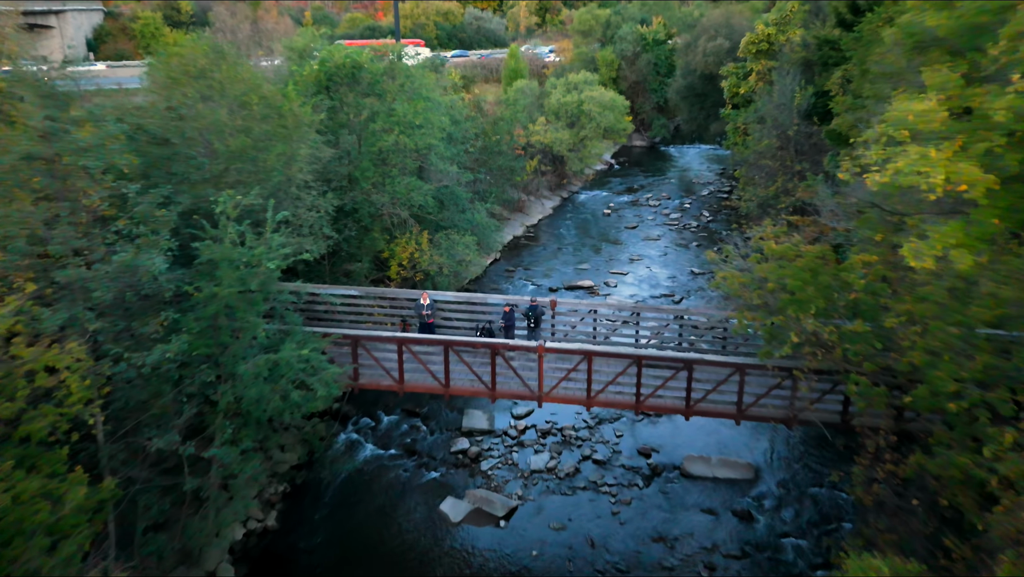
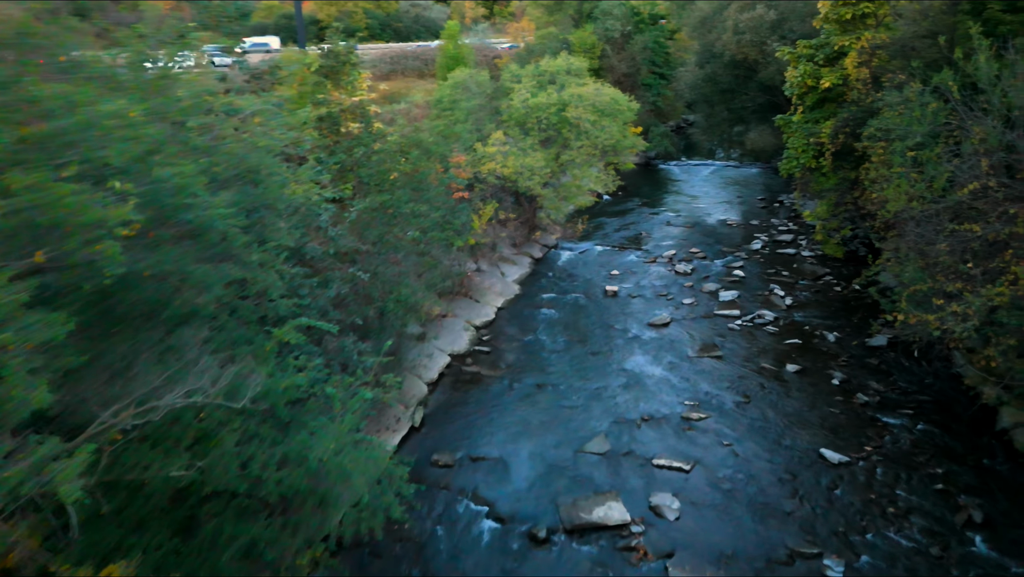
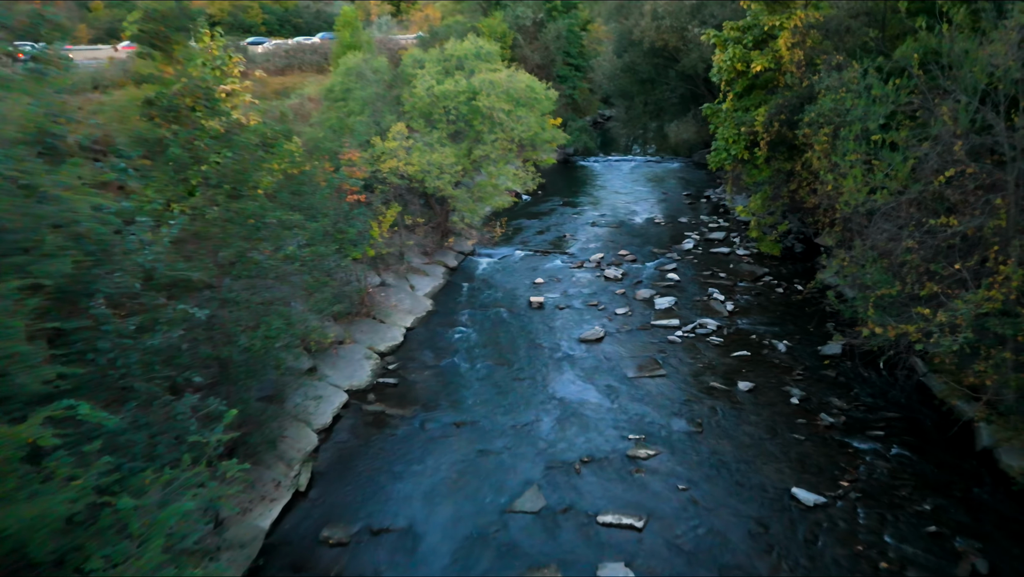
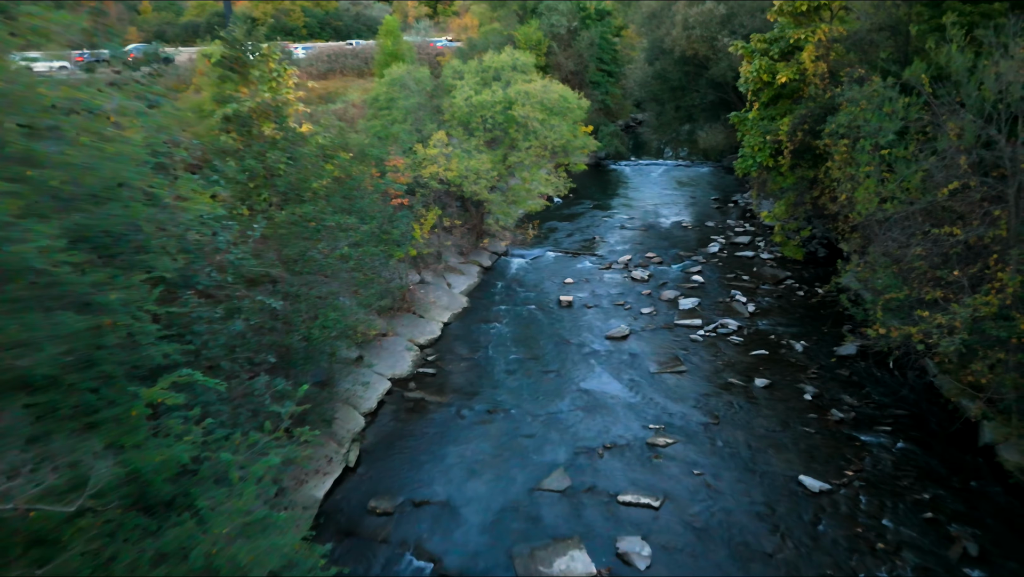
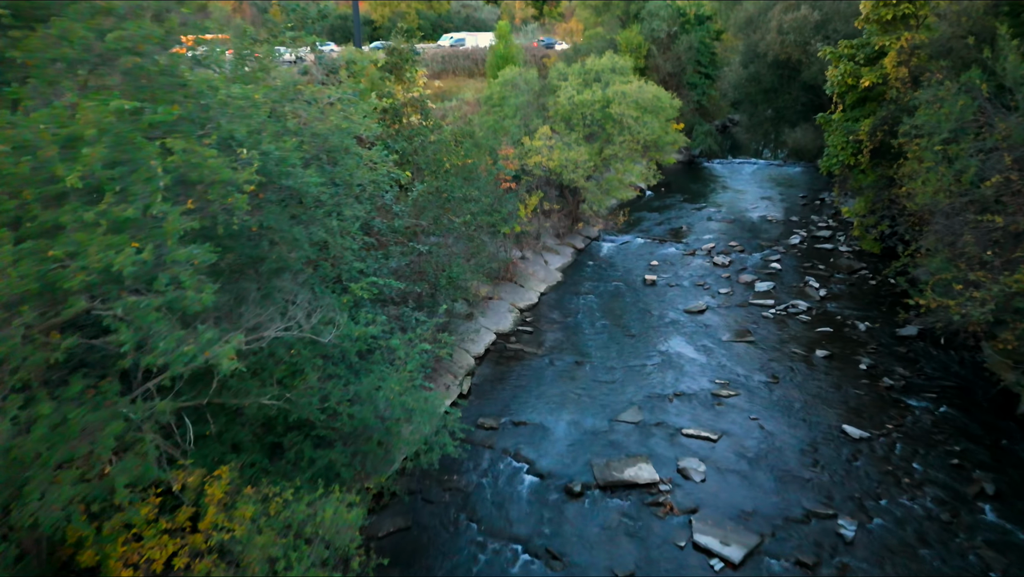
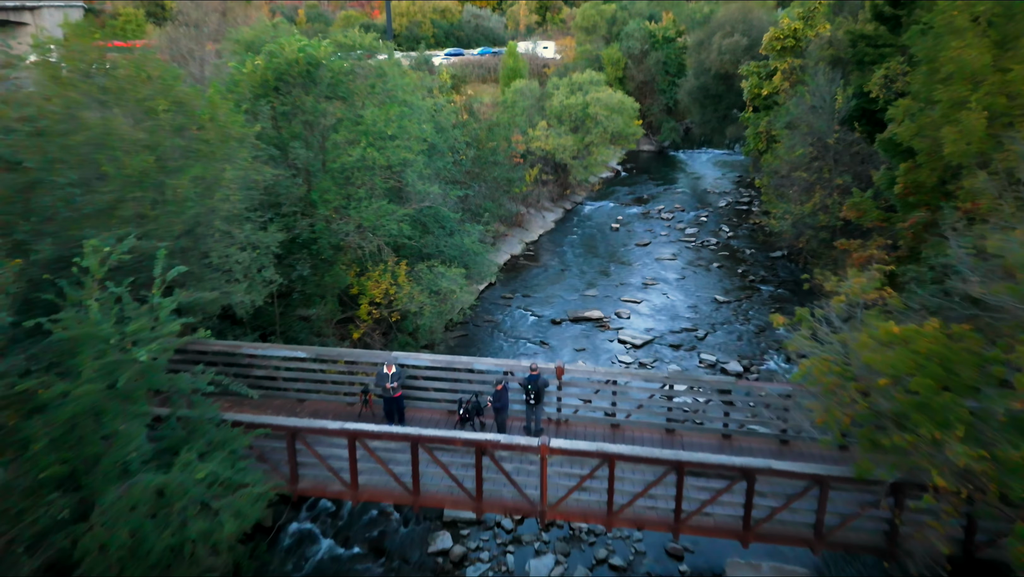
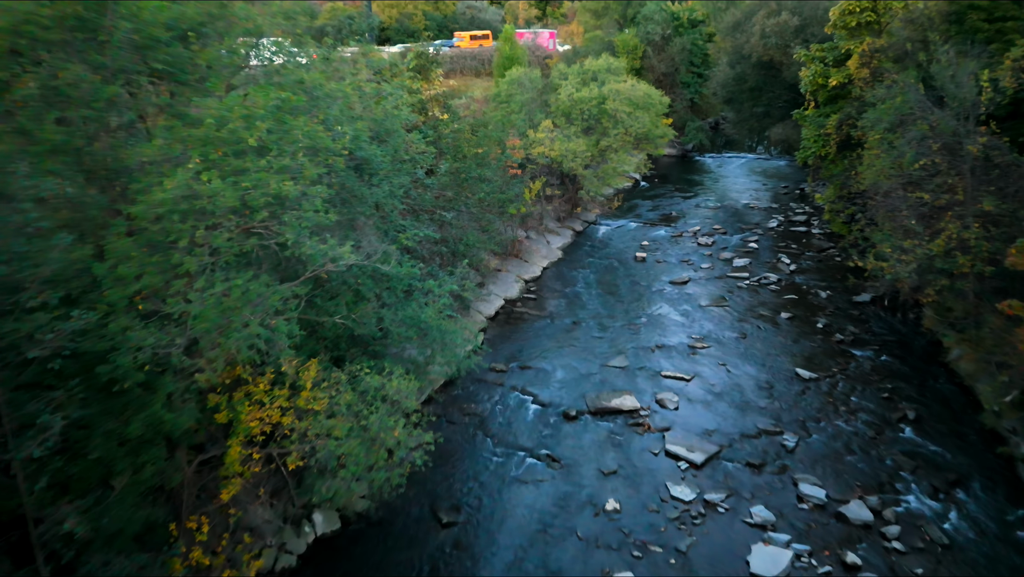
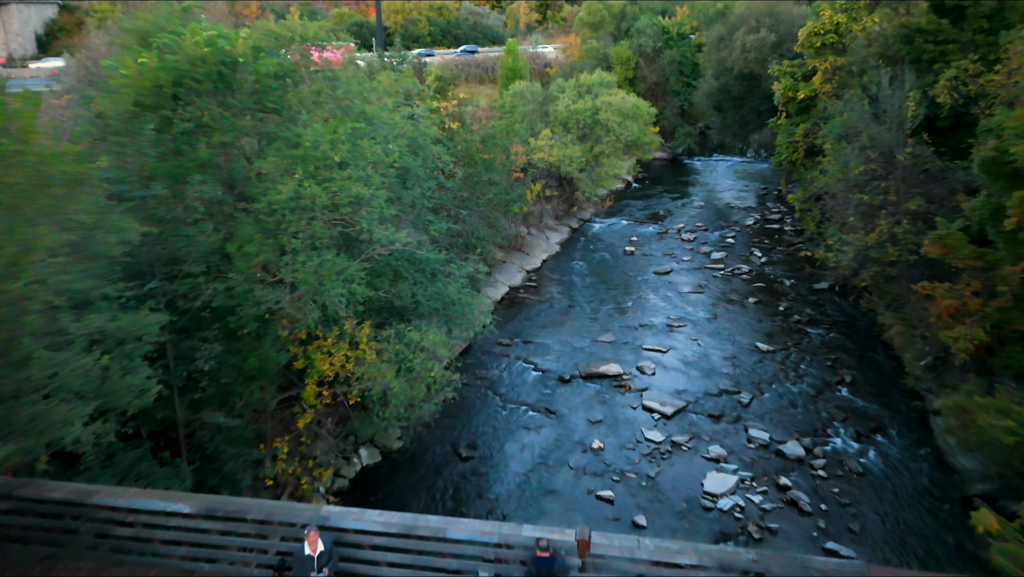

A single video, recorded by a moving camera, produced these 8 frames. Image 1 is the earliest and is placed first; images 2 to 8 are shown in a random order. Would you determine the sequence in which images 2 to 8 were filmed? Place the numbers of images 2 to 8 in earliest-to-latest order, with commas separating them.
6, 8, 7, 5, 2, 4, 3
